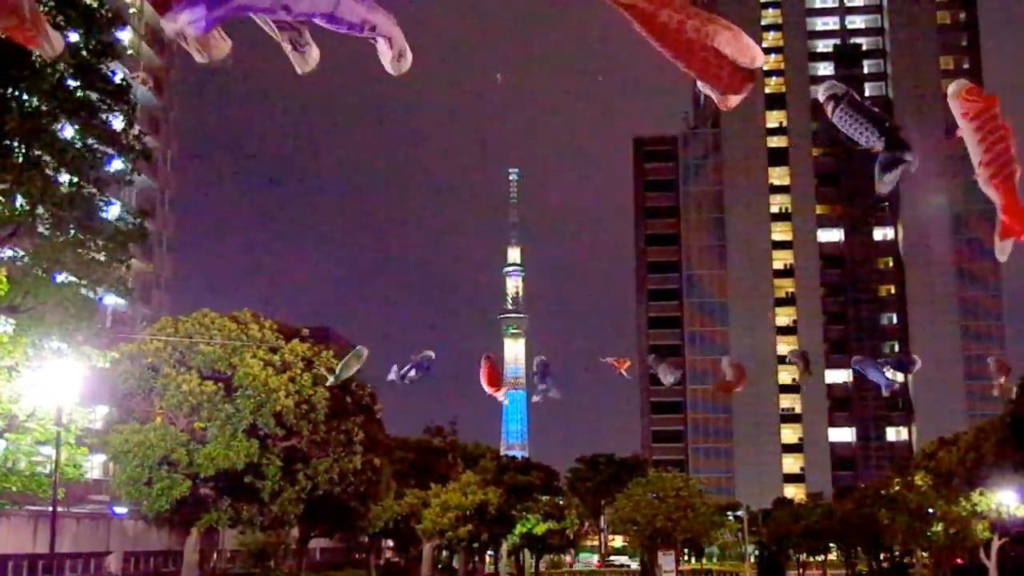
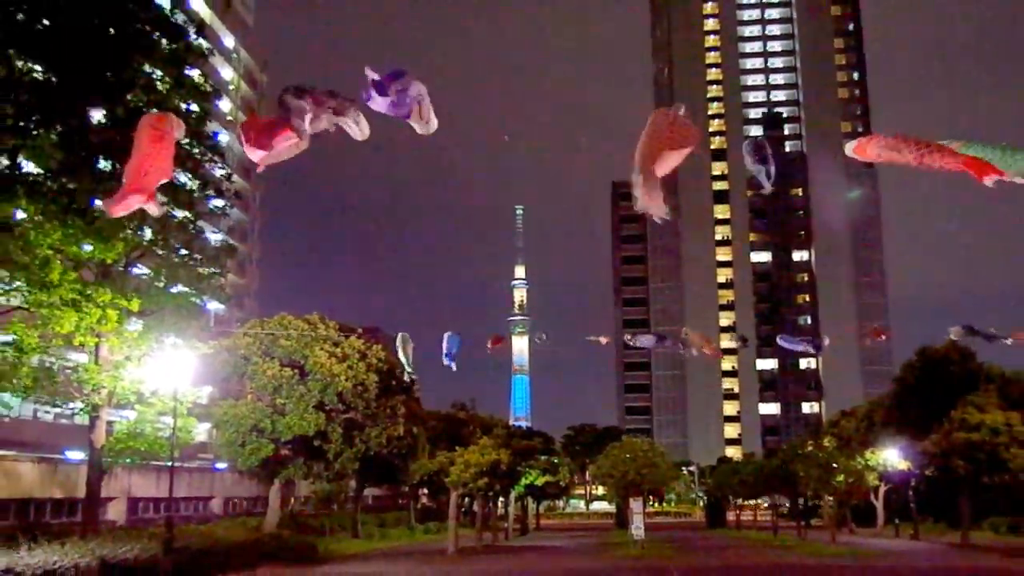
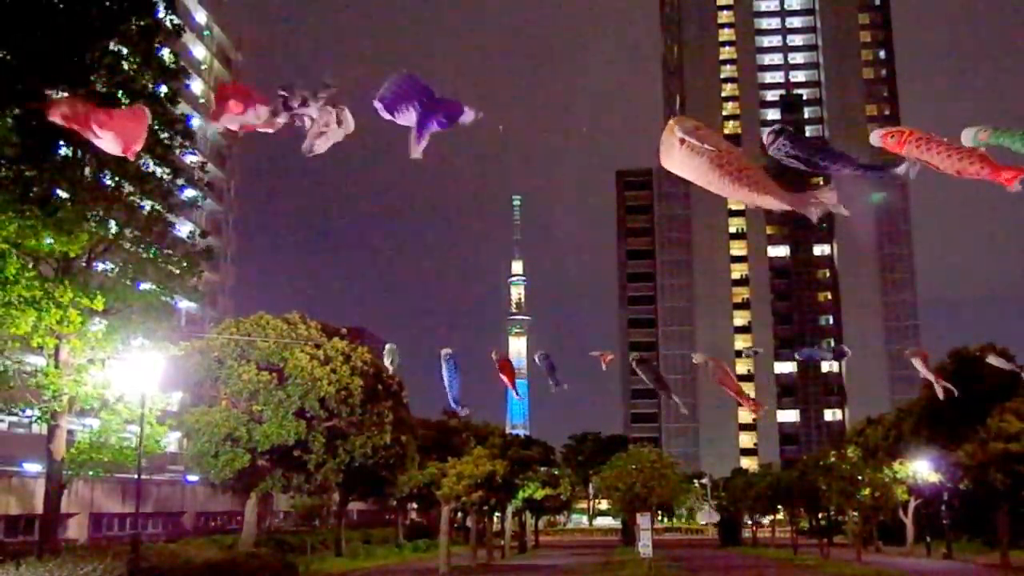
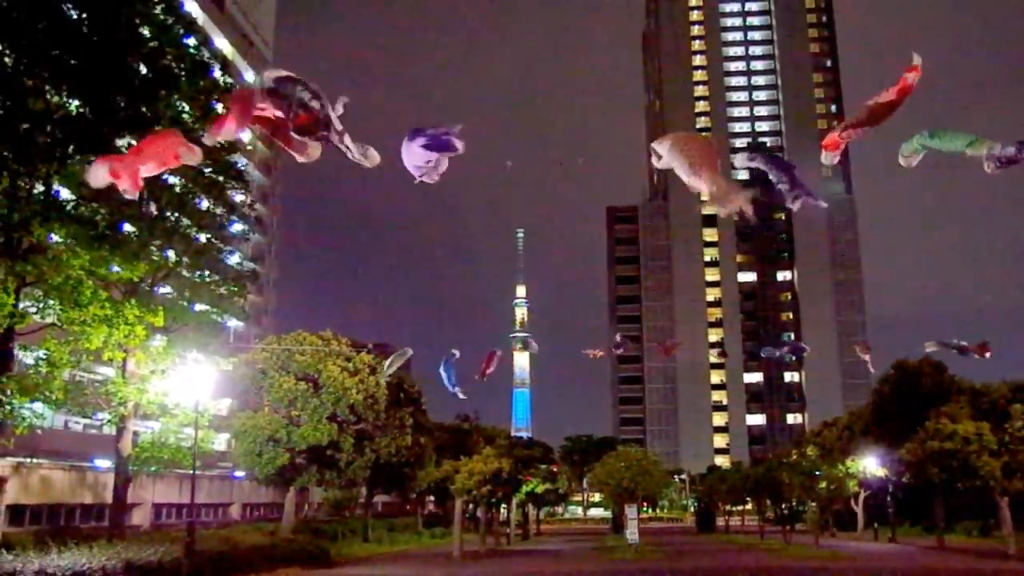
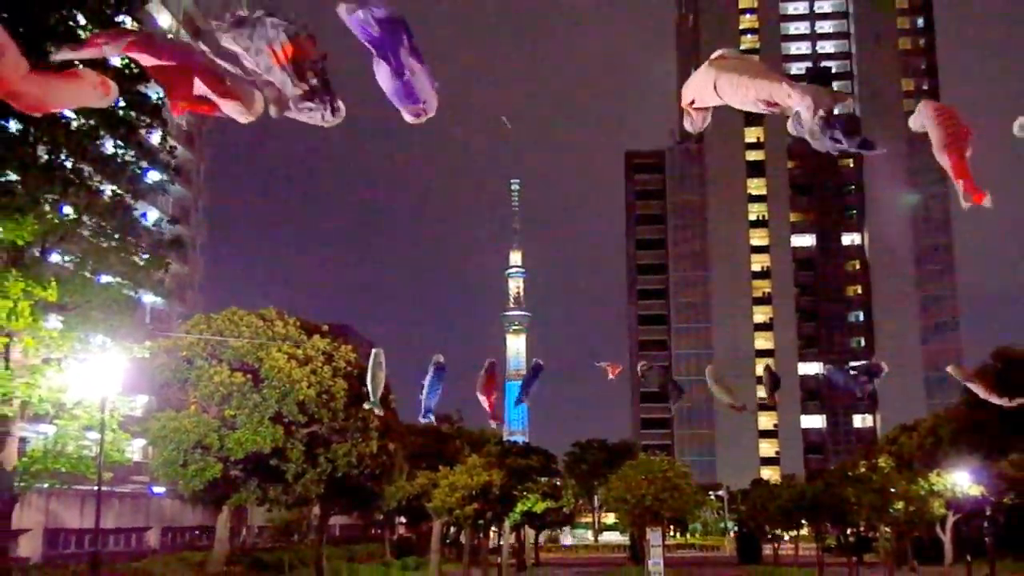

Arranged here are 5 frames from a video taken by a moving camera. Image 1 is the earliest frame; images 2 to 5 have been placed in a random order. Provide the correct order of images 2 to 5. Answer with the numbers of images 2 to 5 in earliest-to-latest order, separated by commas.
5, 3, 2, 4
